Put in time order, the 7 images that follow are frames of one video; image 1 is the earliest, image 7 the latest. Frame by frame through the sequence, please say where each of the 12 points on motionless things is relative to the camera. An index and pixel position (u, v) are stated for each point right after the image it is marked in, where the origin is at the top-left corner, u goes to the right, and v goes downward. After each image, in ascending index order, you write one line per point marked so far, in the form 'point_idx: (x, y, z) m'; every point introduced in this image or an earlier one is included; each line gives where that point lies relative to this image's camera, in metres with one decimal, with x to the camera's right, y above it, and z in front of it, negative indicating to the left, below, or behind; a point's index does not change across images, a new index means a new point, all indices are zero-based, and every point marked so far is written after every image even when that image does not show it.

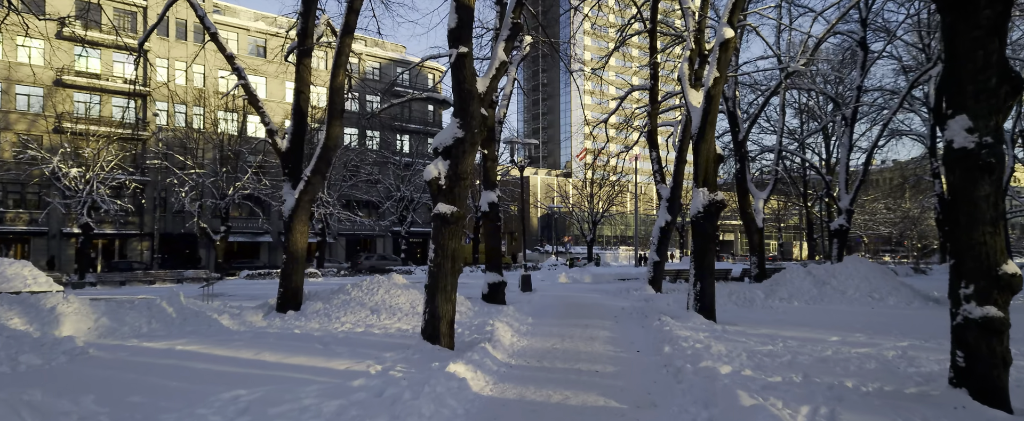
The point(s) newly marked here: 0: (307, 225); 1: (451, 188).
0: (-4.1, -0.3, +11.2) m
1: (-0.8, +0.3, +7.4) m
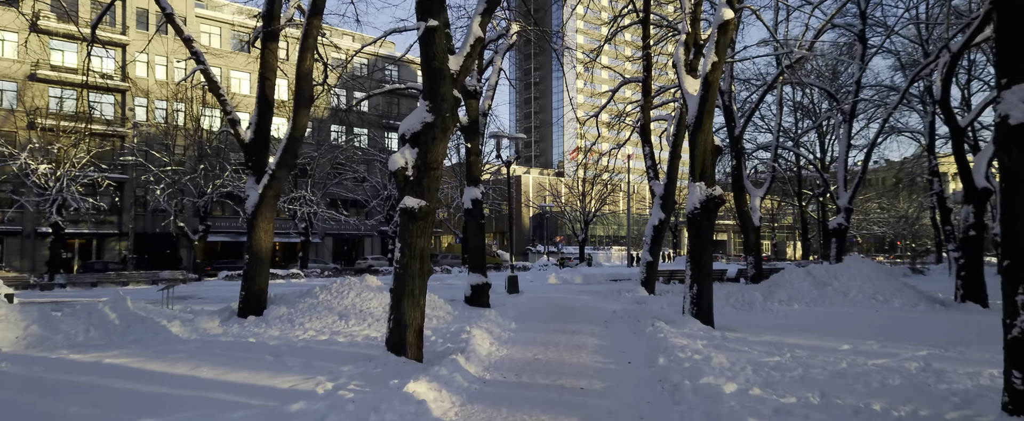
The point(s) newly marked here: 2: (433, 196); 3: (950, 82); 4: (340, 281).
0: (-4.4, -0.2, +10.4) m
1: (-1.1, +0.4, +6.6) m
2: (-0.9, +0.2, +6.6) m
3: (+10.7, +3.2, +13.8) m
4: (-3.4, -1.4, +10.8) m
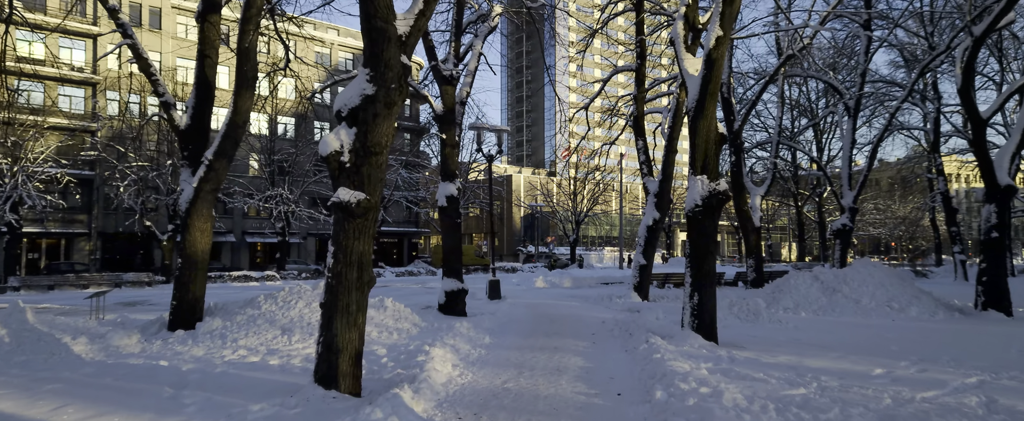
0: (-4.8, -0.2, +9.0) m
1: (-1.4, +0.4, +5.2) m
2: (-1.3, +0.2, +5.3) m
3: (+10.3, +3.2, +12.6) m
4: (-3.8, -1.3, +9.4) m
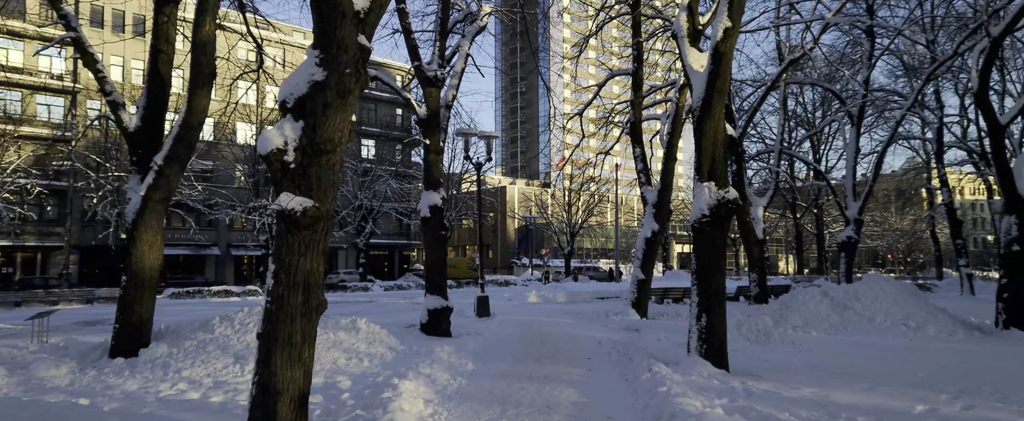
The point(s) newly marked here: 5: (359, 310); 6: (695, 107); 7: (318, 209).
0: (-5.0, -0.3, +8.1) m
1: (-1.6, +0.3, +4.3) m
2: (-1.5, +0.1, +4.4) m
3: (+10.1, +2.9, +11.9) m
4: (-4.0, -1.5, +8.5) m
5: (-5.0, -3.3, +18.5) m
6: (+2.4, +1.4, +7.3) m
7: (-1.5, 0.0, +4.4) m
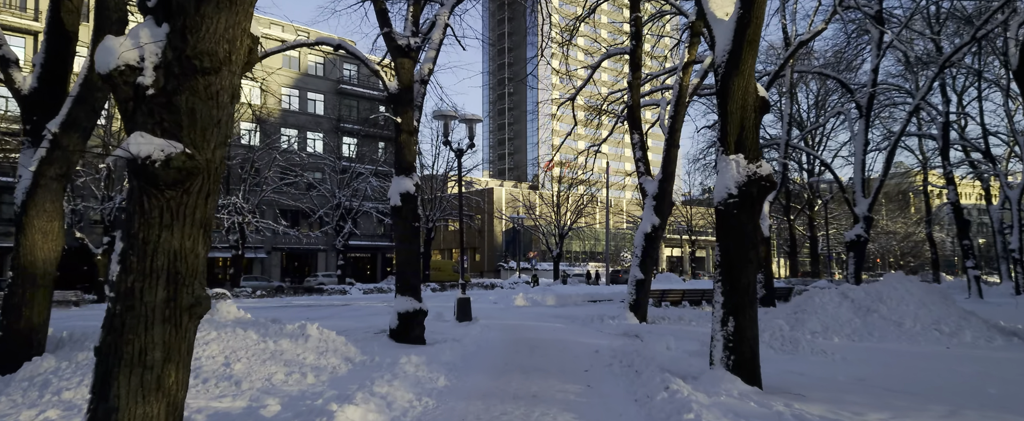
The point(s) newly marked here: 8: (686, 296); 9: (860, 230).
0: (-5.2, -0.1, +6.5) m
1: (-1.7, +0.6, +2.9) m
2: (-1.6, +0.4, +2.9) m
3: (+9.8, +3.1, +10.7) m
4: (-4.2, -1.3, +6.9) m
5: (-5.5, -3.1, +17.0) m
6: (+2.2, +1.6, +6.0) m
7: (-1.7, +0.3, +2.9) m
8: (+5.3, -2.6, +17.1) m
9: (+10.9, -0.6, +17.5) m
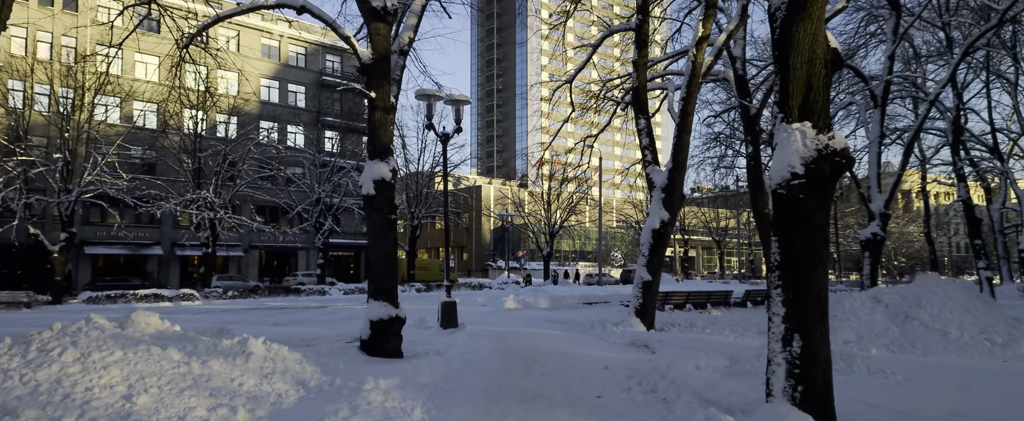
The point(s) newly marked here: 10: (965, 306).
0: (-5.3, +0.1, +5.0) m
1: (-1.7, +0.7, +1.4) m
2: (-1.6, +0.5, +1.5) m
3: (+9.7, +3.2, +9.5) m
4: (-4.2, -1.1, +5.5) m
5: (-5.7, -2.9, +15.5) m
6: (+2.2, +1.7, +4.6) m
7: (-1.6, +0.4, +1.4) m
8: (+5.0, -2.5, +15.8) m
9: (+10.6, -0.5, +16.3) m
10: (+8.0, -1.7, +10.0) m
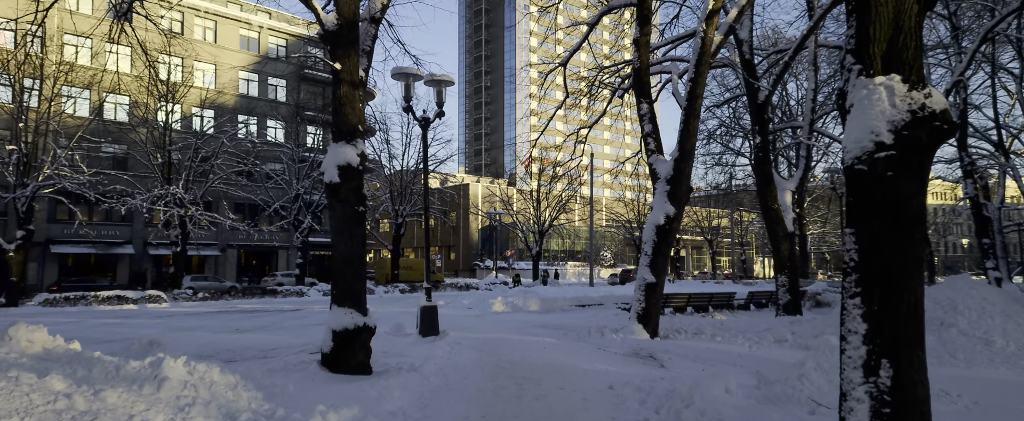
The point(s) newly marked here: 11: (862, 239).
0: (-5.4, +0.2, +3.7) m
1: (-1.7, +0.8, +0.2) m
2: (-1.6, +0.6, +0.3) m
3: (+9.5, +3.3, +8.5) m
4: (-4.3, -1.0, +4.2) m
5: (-6.0, -2.8, +14.2) m
6: (+2.1, +1.8, +3.5) m
7: (-1.6, +0.5, +0.2) m
8: (+4.7, -2.4, +14.7) m
9: (+10.3, -0.4, +15.4) m
10: (+7.9, -1.6, +9.0) m
11: (+2.1, -0.2, +3.4) m
